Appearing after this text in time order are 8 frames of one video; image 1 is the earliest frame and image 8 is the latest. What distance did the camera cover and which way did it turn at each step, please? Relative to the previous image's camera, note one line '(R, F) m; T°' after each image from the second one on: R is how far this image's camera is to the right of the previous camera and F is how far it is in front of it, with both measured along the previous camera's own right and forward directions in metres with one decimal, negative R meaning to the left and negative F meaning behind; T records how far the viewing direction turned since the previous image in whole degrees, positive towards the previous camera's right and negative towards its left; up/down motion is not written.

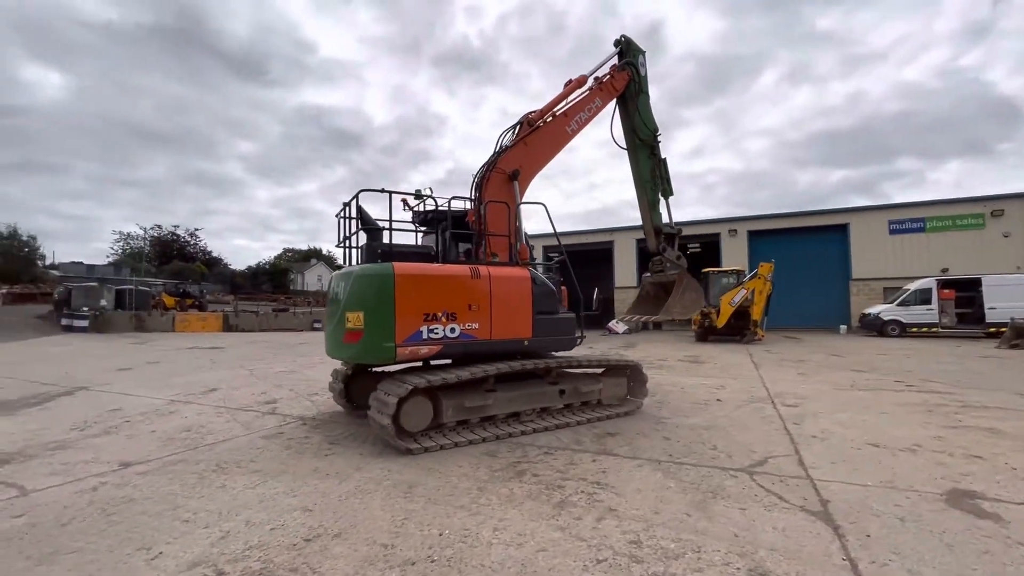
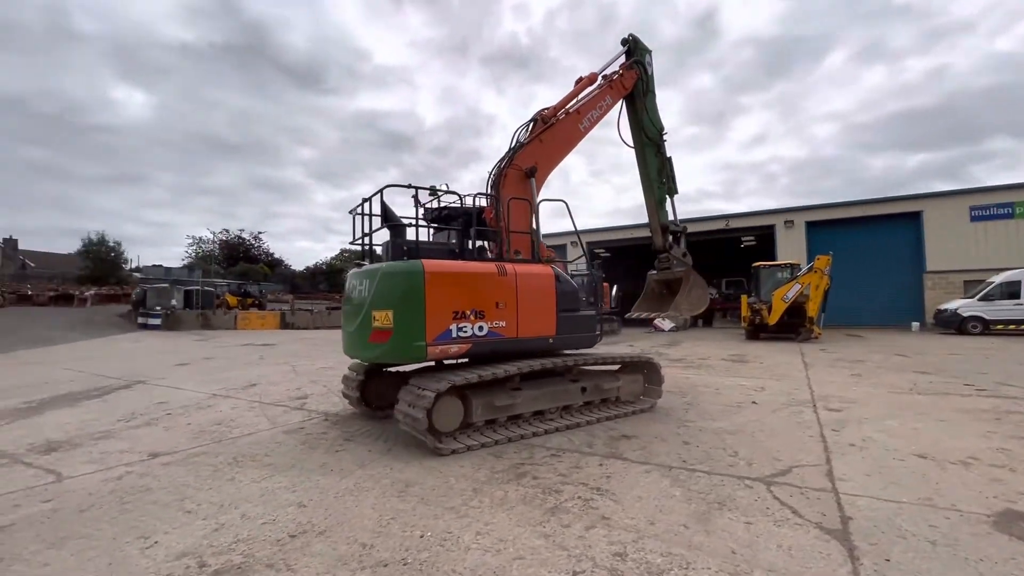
(+0.4, +0.1) m; -6°
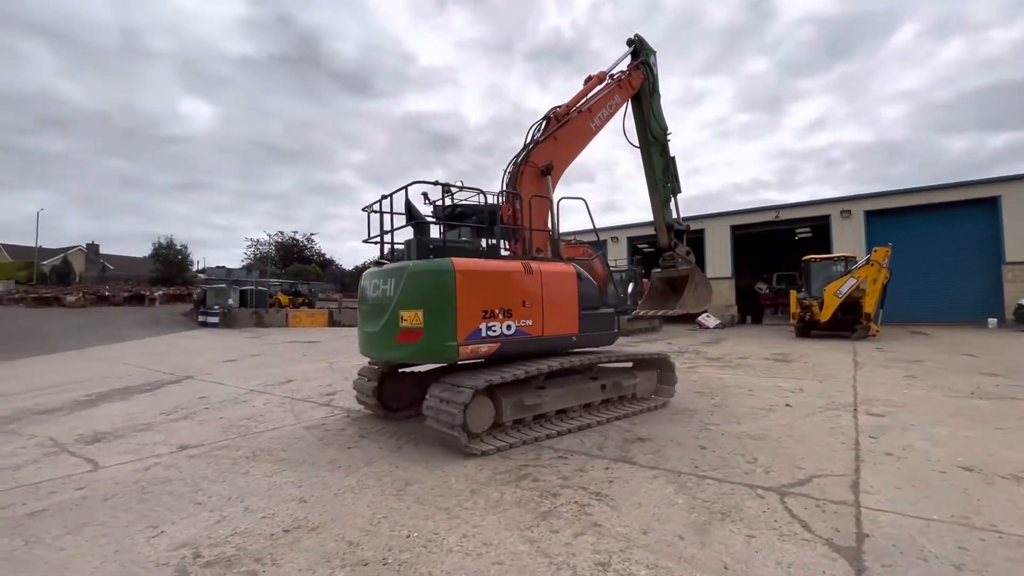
(+0.3, +0.1) m; -5°
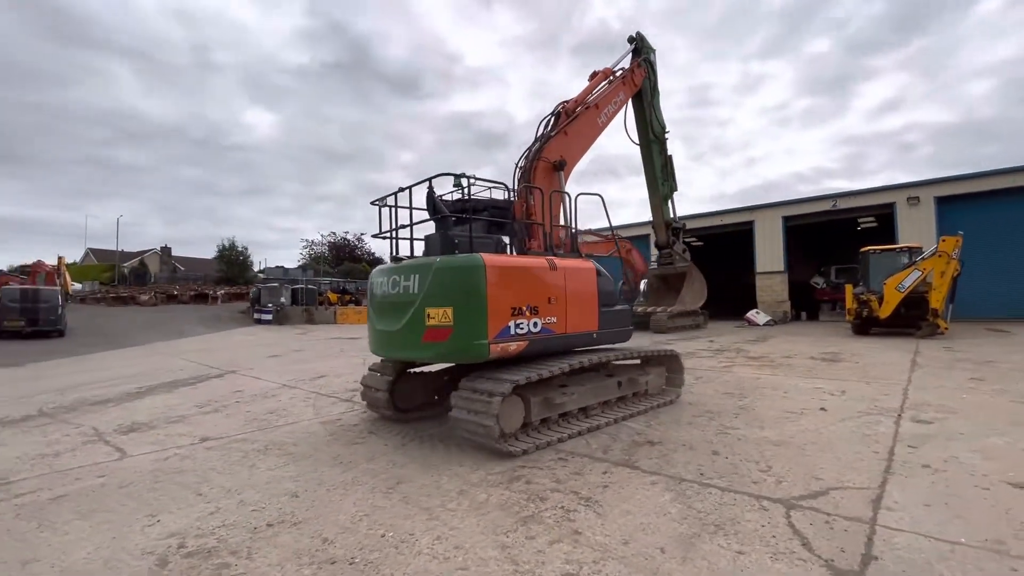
(+0.4, +0.1) m; -6°
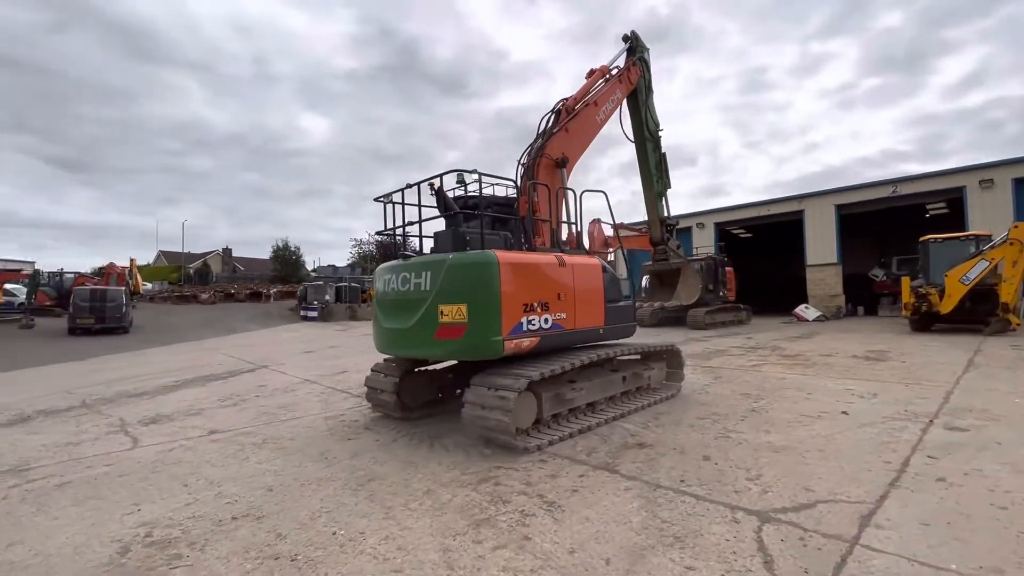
(+0.5, +0.1) m; -6°
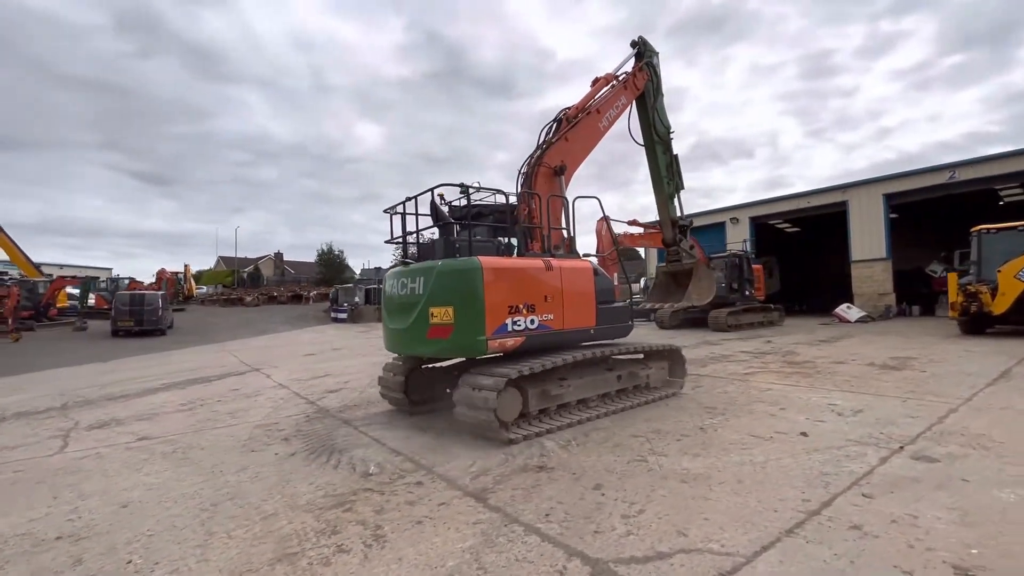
(+1.2, +0.4) m; -6°
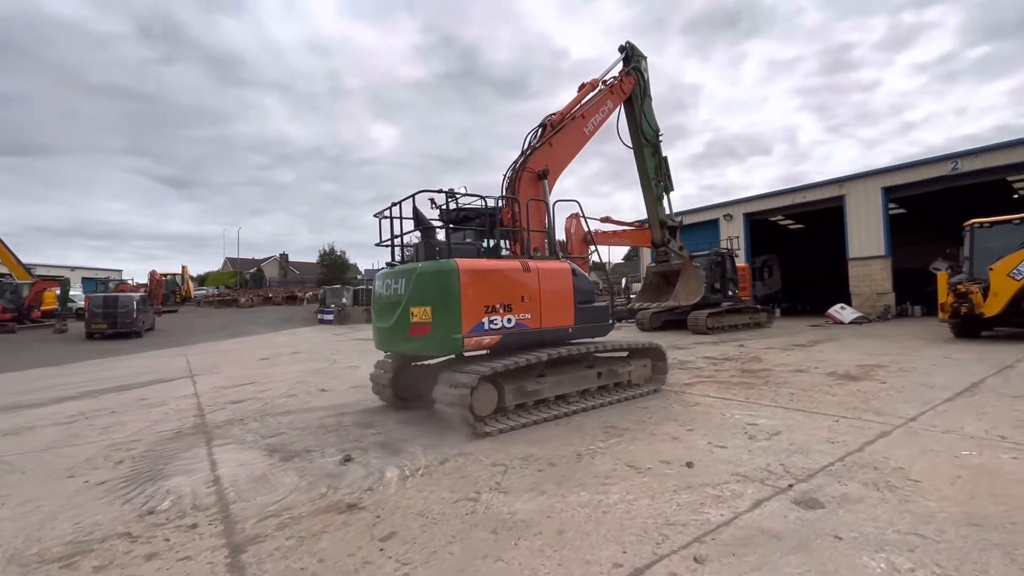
(+1.3, +0.6) m; -2°
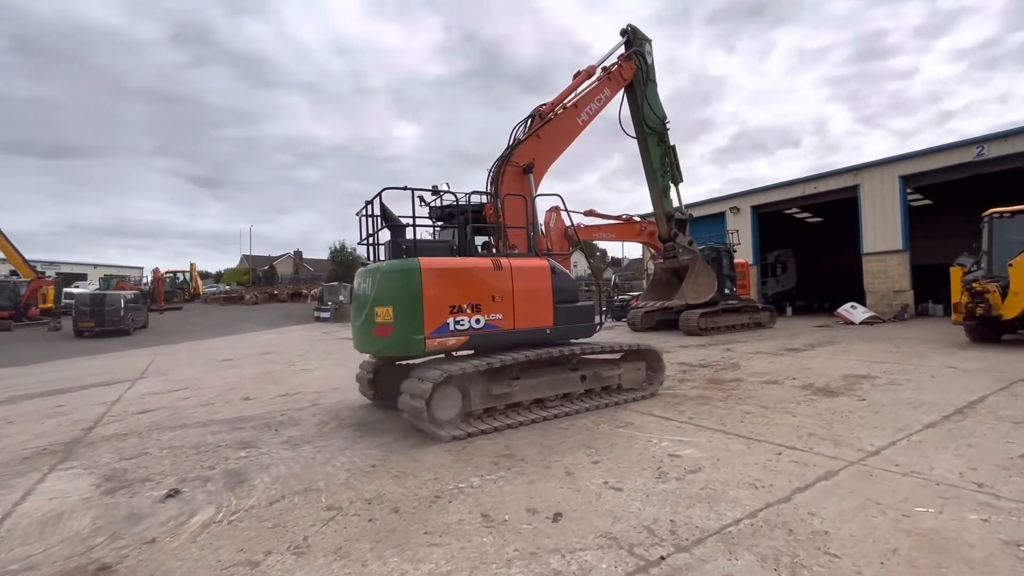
(+1.1, +0.7) m; -3°
